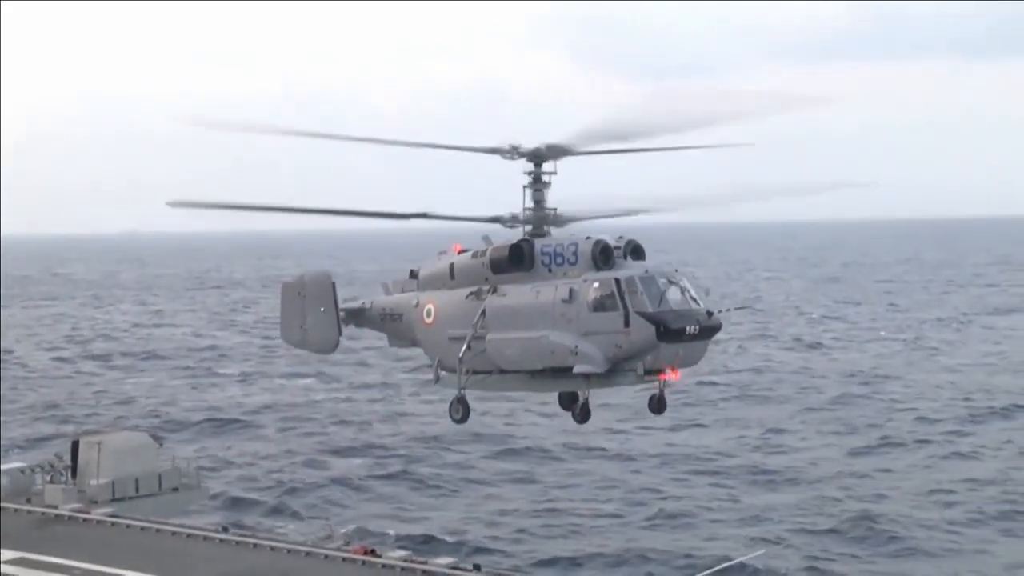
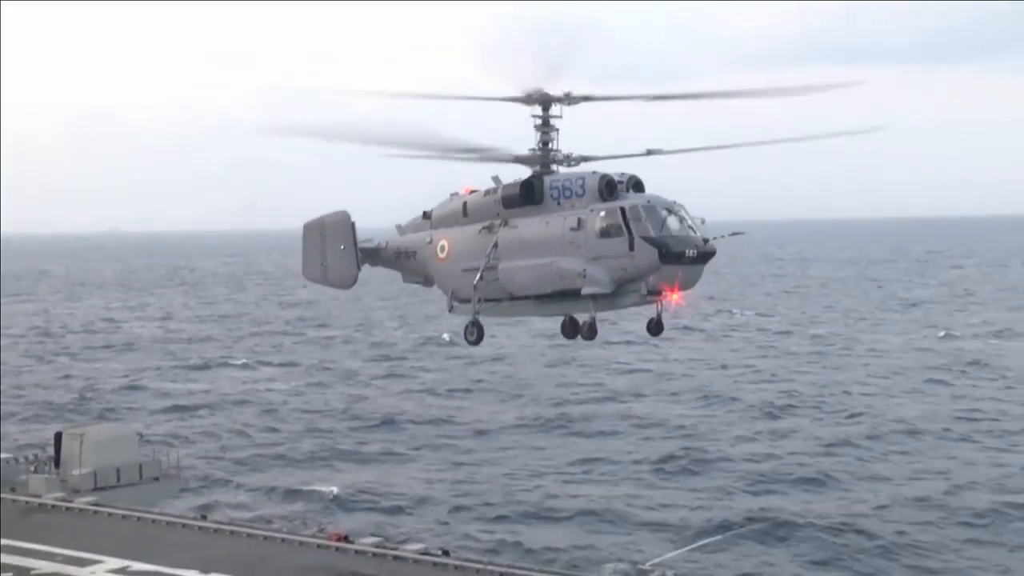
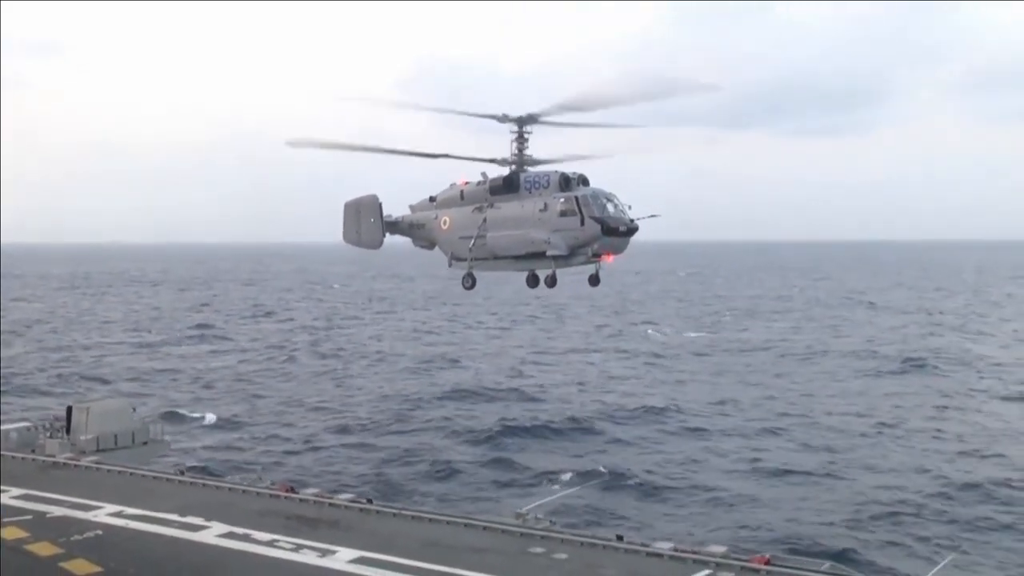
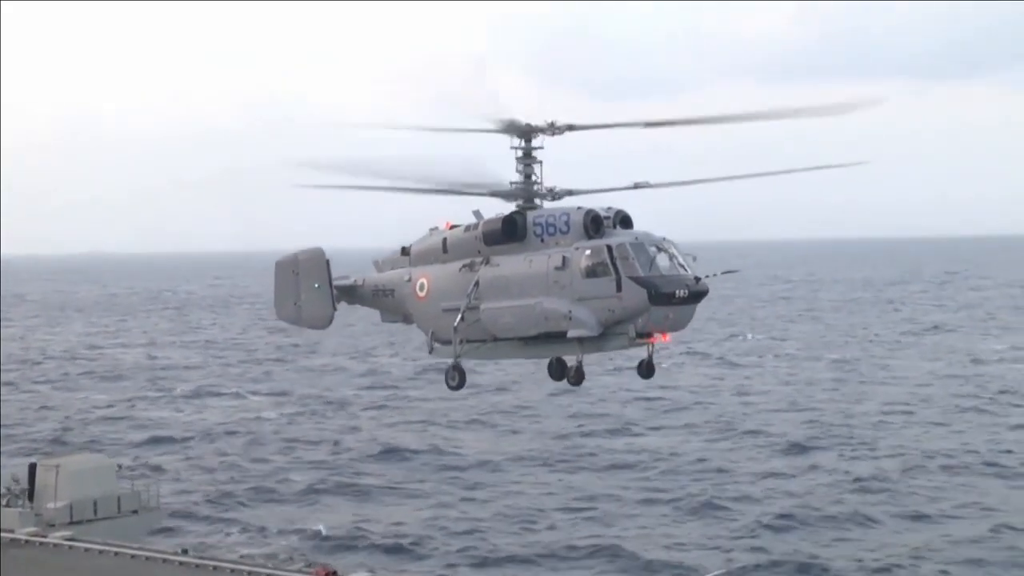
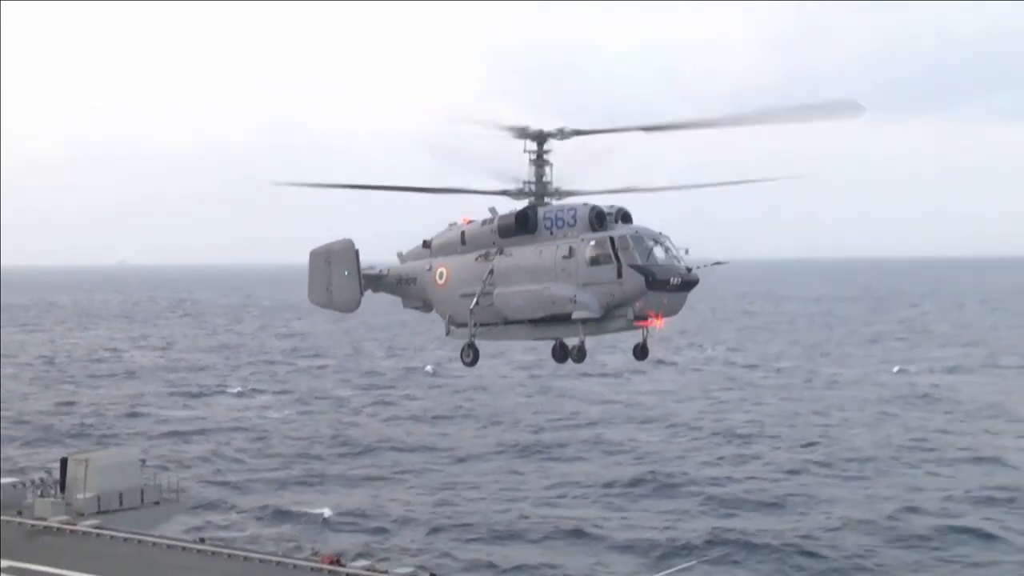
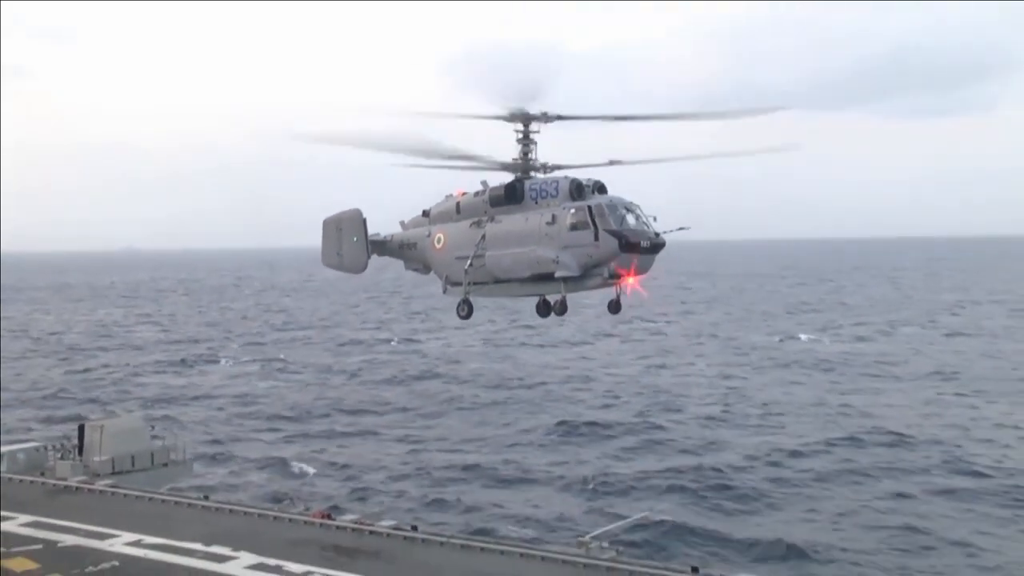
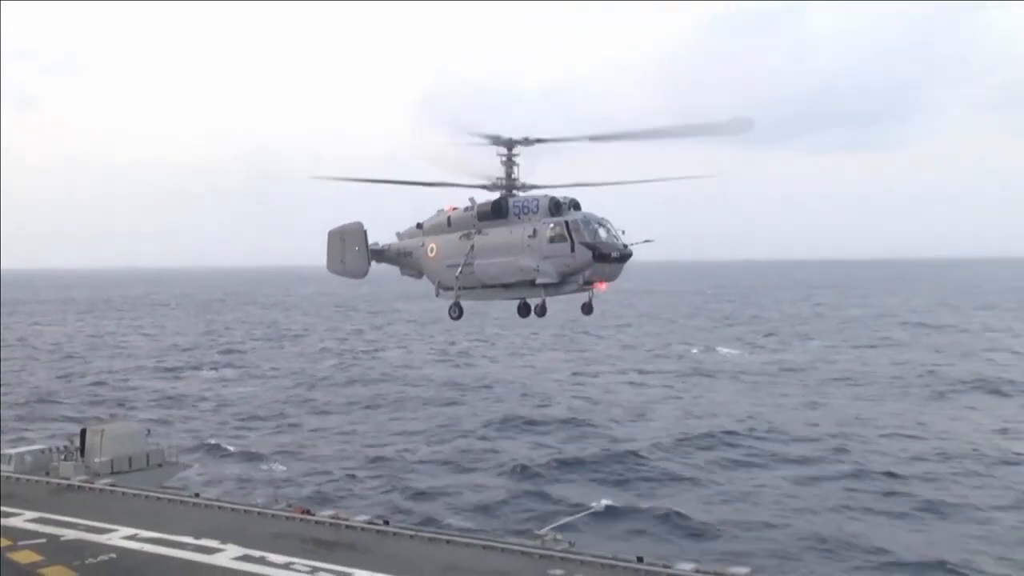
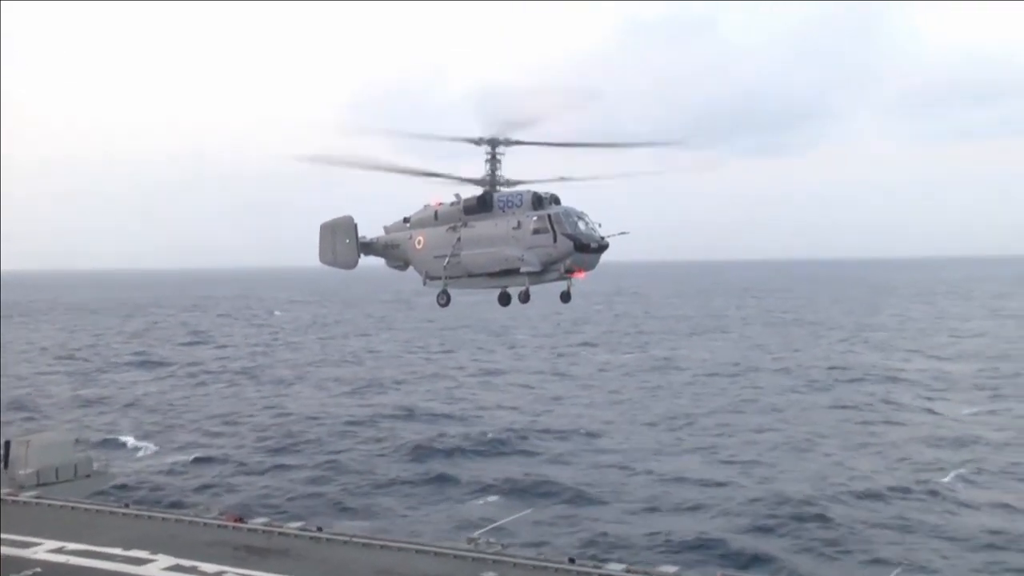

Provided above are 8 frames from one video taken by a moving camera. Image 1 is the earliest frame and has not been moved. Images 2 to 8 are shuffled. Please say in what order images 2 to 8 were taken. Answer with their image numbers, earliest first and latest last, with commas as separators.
4, 2, 5, 6, 7, 3, 8
